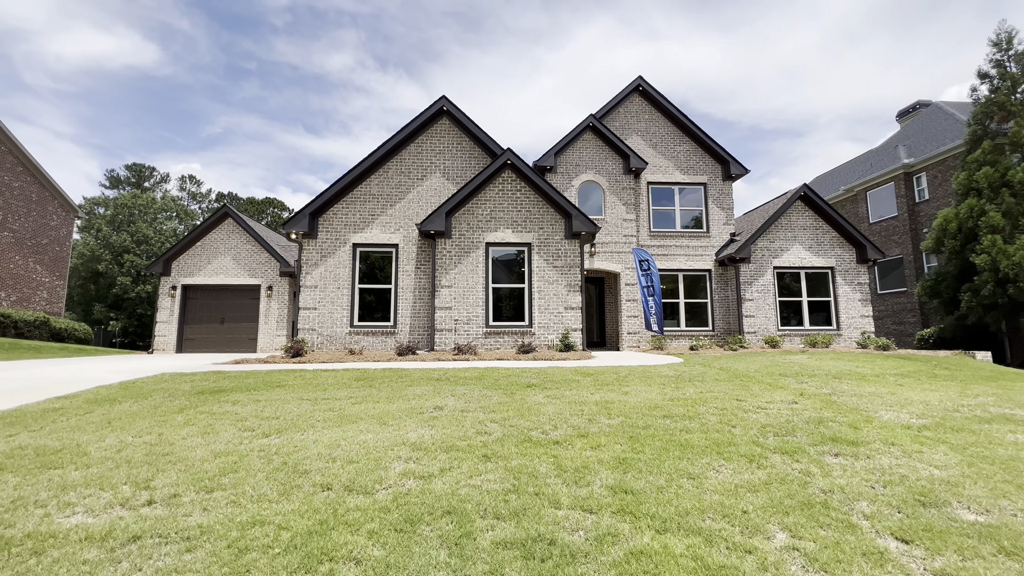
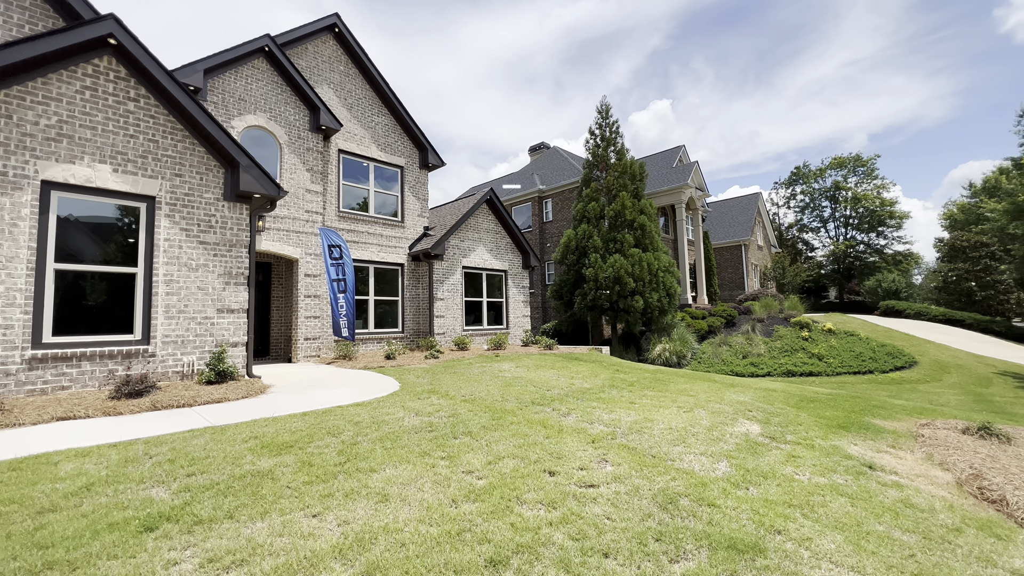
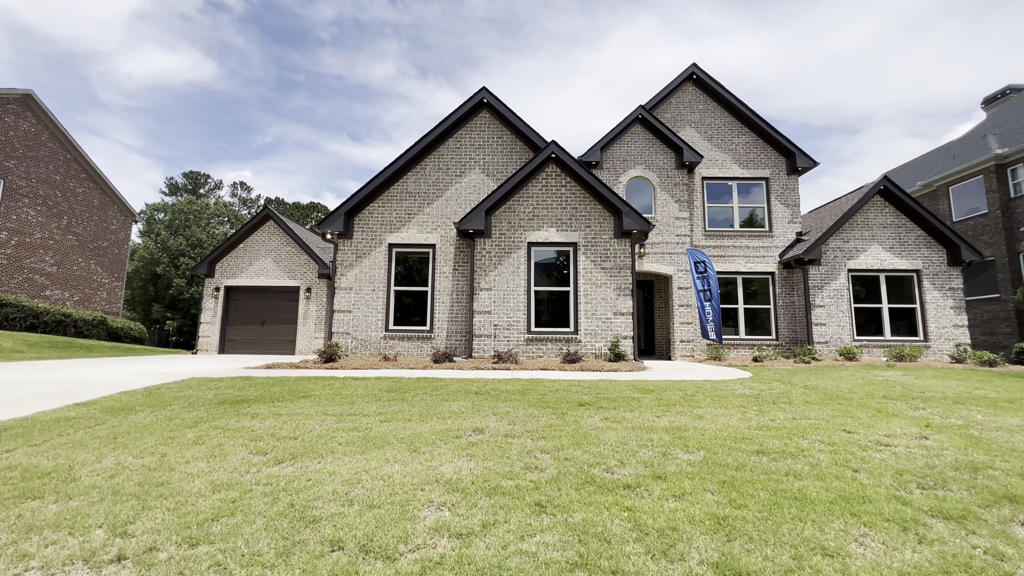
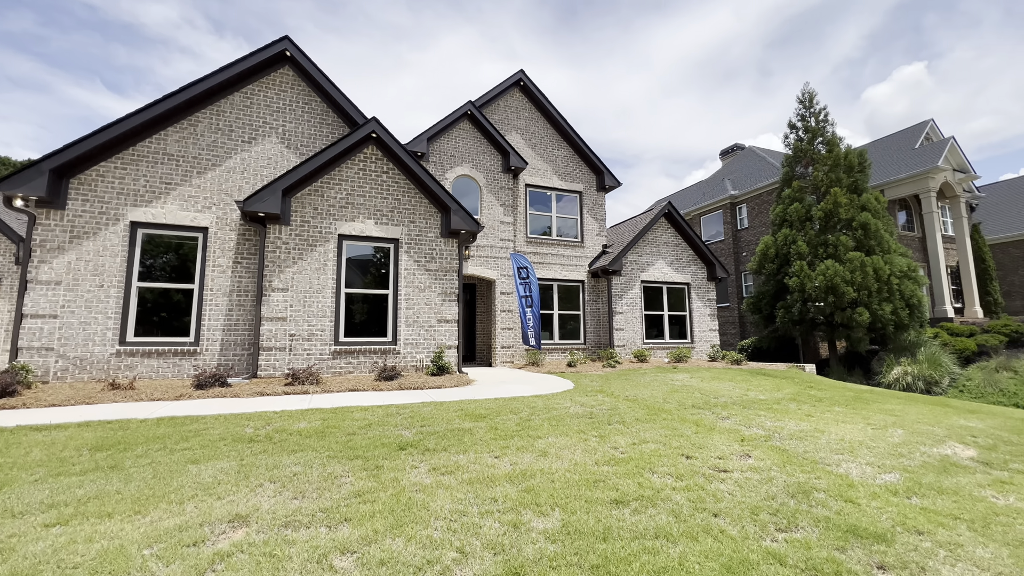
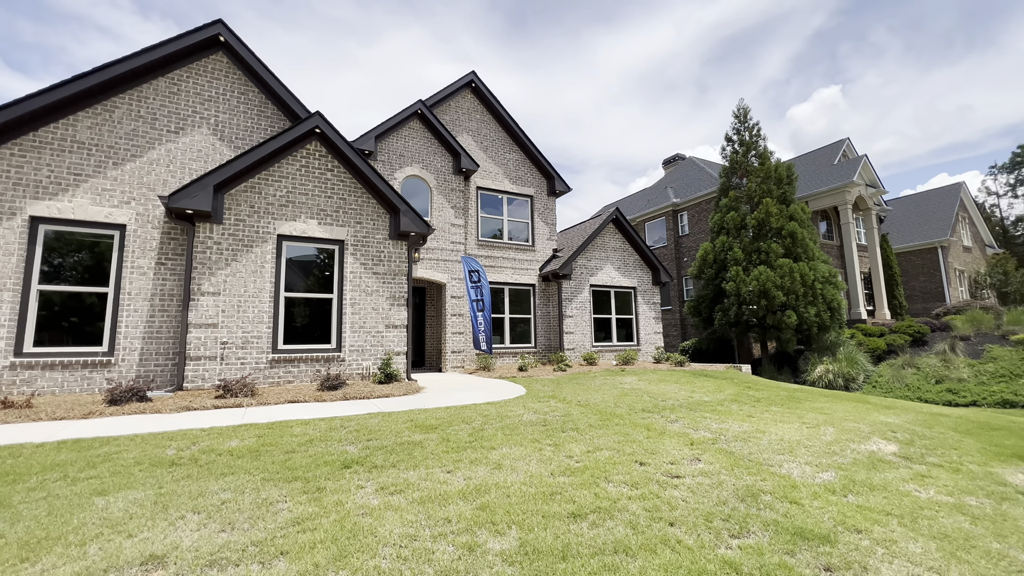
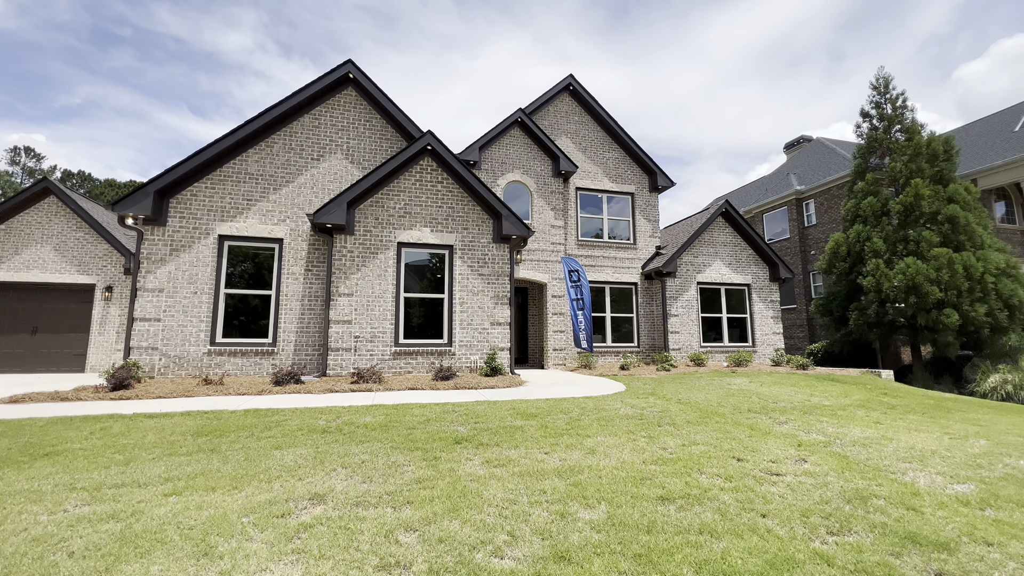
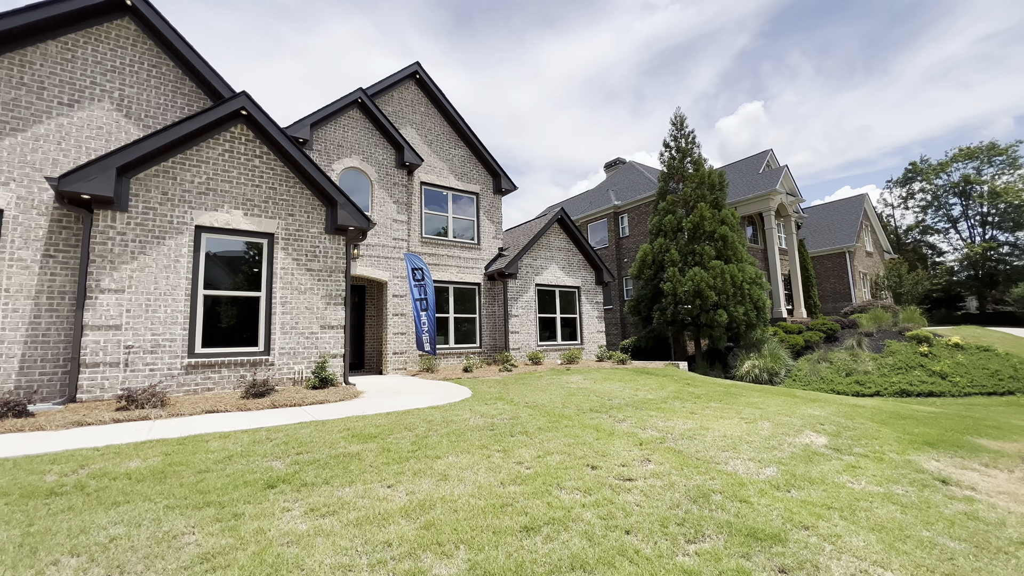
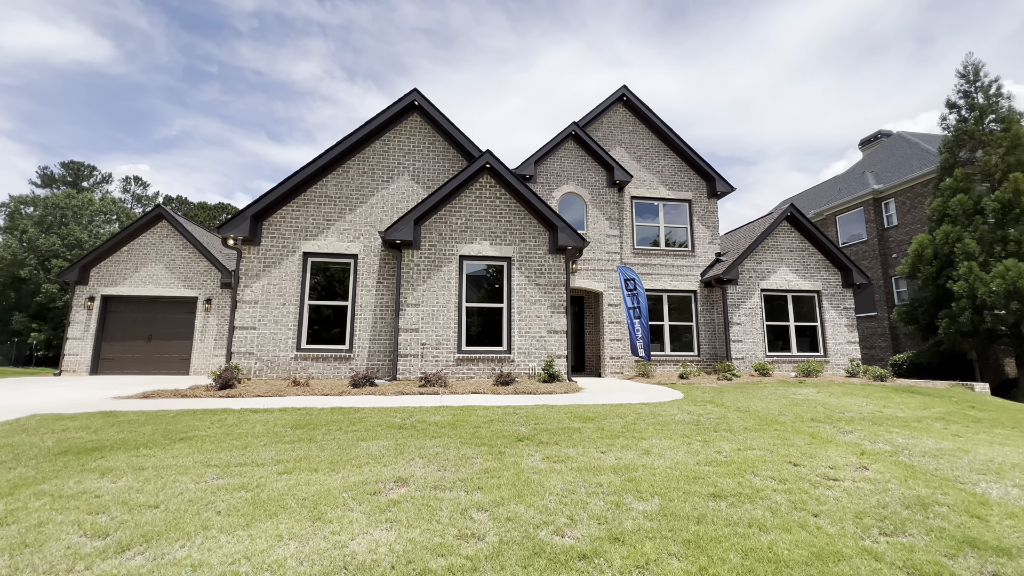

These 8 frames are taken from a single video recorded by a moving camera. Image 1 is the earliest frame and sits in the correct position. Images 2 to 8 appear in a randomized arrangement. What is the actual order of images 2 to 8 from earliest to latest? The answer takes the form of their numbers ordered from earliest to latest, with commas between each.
3, 8, 6, 4, 5, 7, 2
